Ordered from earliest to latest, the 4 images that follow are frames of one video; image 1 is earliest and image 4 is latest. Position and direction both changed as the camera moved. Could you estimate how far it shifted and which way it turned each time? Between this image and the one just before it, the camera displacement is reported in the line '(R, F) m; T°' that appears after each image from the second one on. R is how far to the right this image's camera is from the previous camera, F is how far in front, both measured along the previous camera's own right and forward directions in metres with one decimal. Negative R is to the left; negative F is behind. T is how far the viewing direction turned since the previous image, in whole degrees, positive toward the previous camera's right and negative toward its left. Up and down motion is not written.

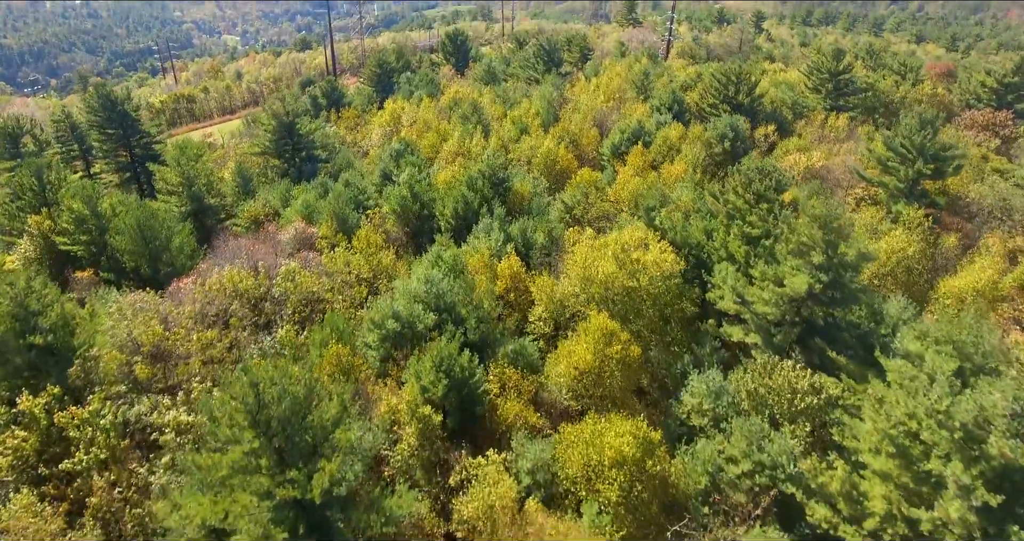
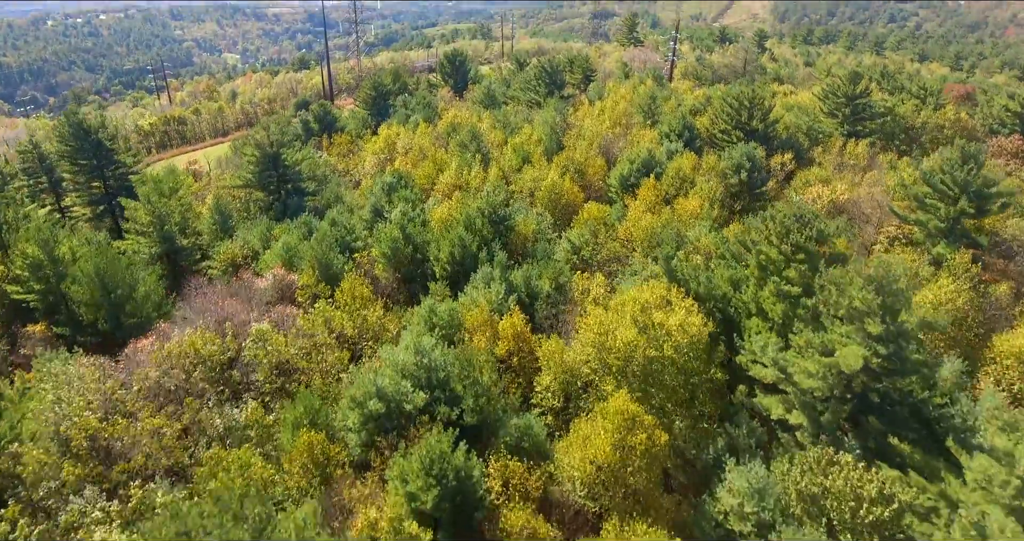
(-0.2, +4.1) m; 0°
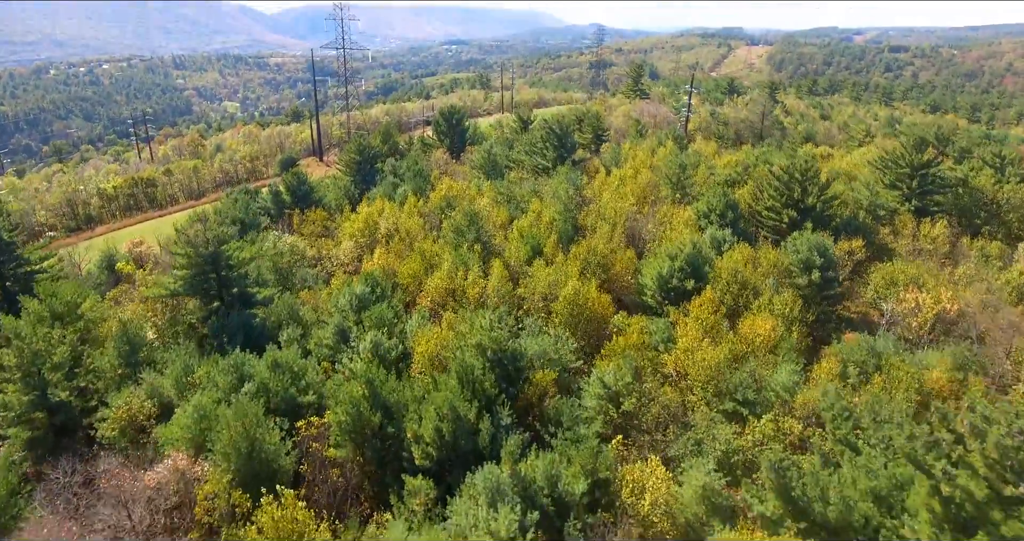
(-0.7, +11.9) m; 0°
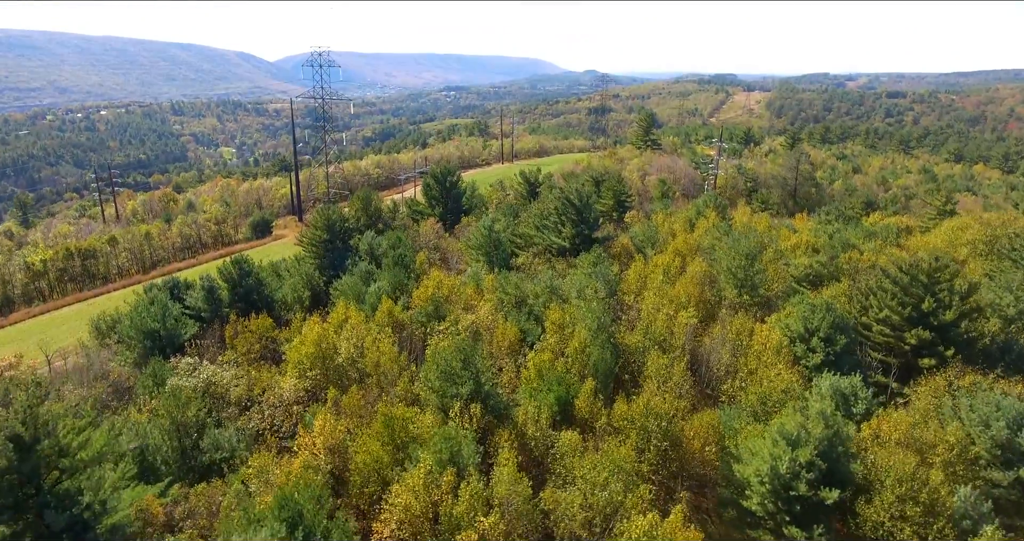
(-0.9, +16.4) m; 0°
